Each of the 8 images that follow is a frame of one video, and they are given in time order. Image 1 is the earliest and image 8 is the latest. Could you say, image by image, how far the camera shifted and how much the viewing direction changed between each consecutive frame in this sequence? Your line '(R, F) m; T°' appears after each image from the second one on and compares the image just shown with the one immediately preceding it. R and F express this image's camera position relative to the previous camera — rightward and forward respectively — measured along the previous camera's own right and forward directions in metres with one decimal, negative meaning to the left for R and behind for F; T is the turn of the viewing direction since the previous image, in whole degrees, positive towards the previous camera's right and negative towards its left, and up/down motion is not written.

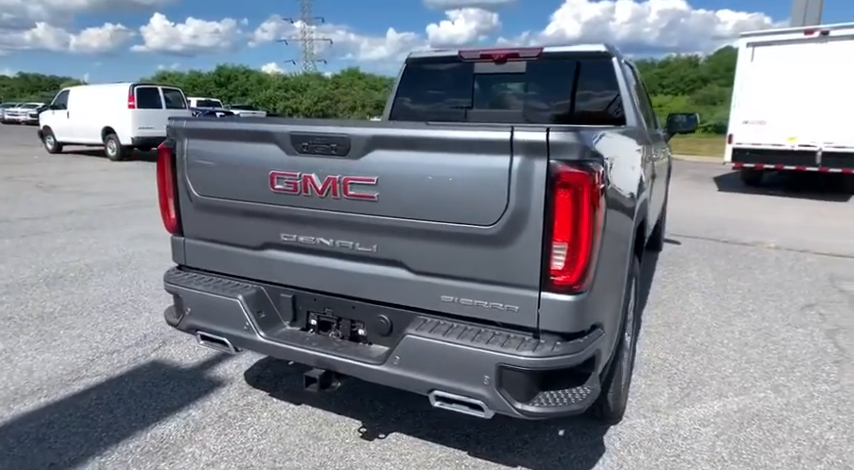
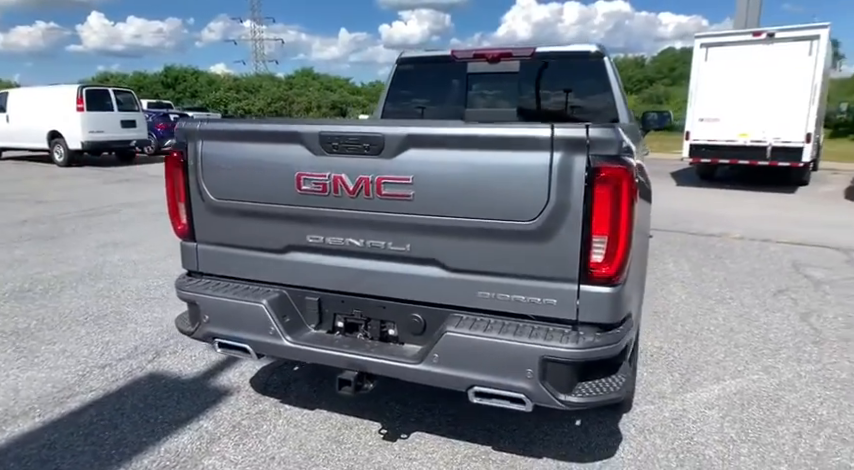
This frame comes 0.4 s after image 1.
(-0.3, 0.0) m; +4°
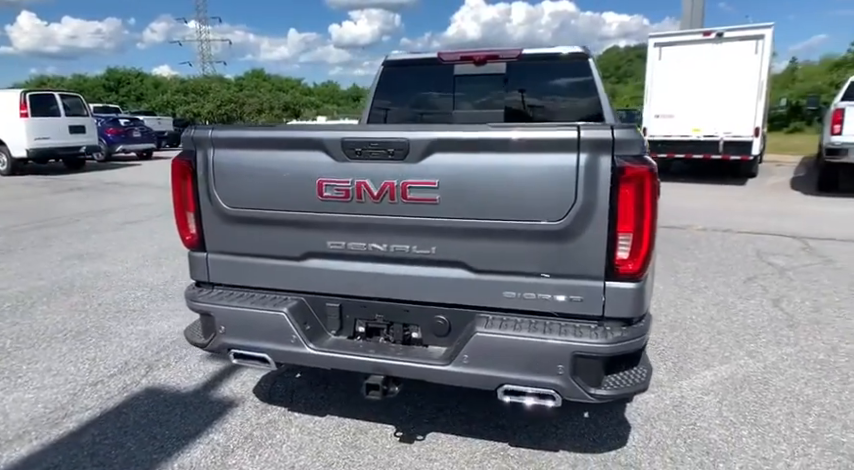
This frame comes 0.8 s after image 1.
(-0.2, 0.0) m; +4°
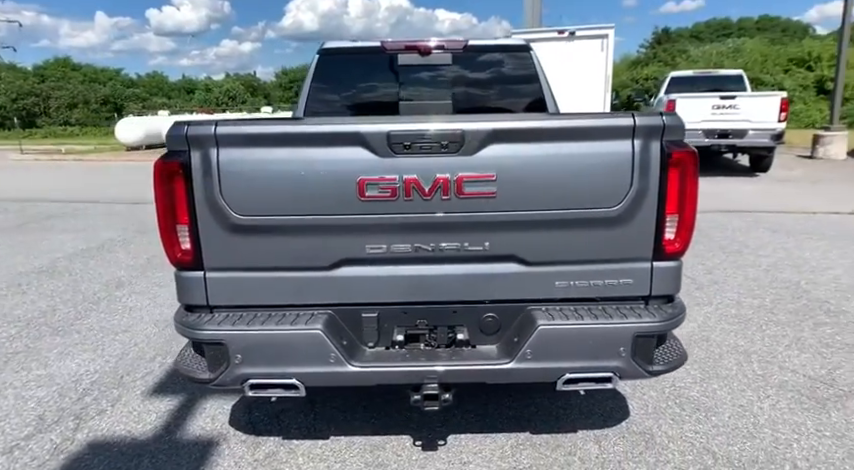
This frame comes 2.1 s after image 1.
(-0.7, +0.2) m; +15°
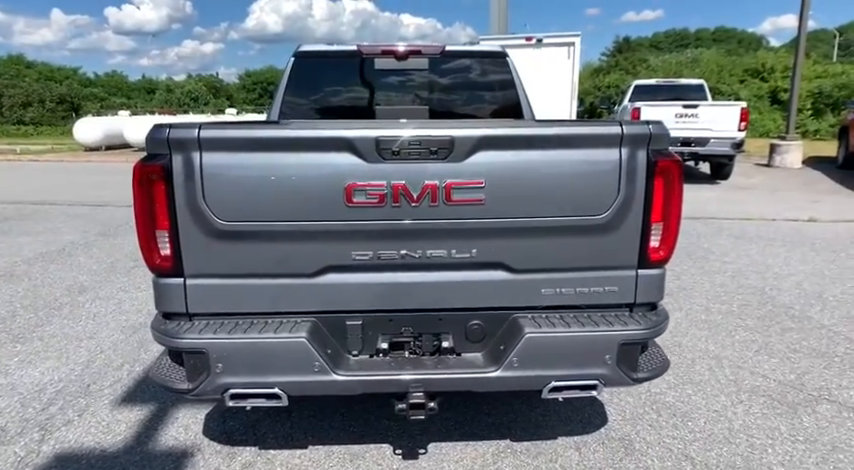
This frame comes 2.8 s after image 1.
(-0.1, 0.0) m; +3°
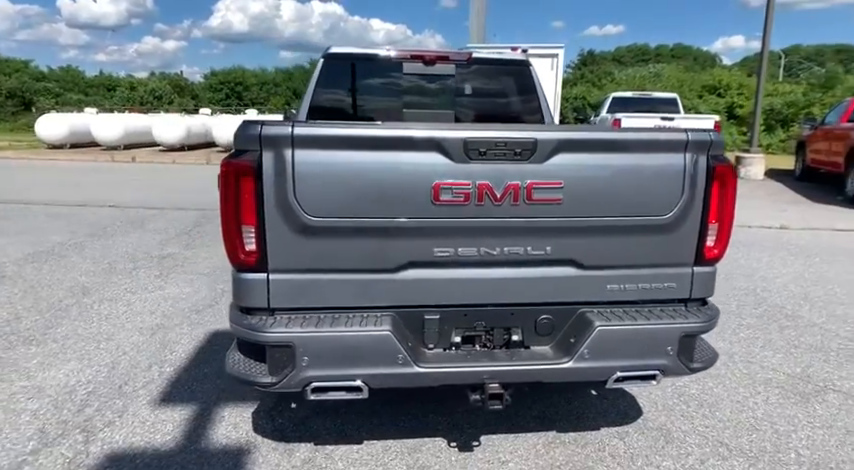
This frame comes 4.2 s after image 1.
(-0.4, -0.1) m; +4°
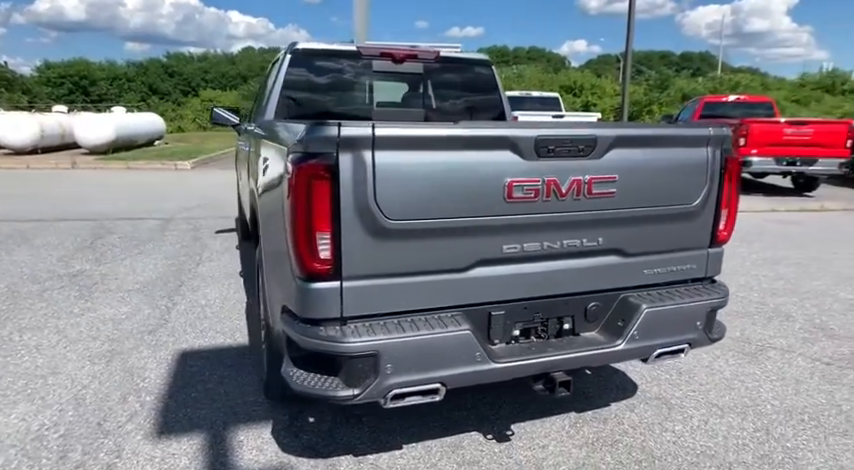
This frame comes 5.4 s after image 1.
(-0.7, +0.1) m; +13°
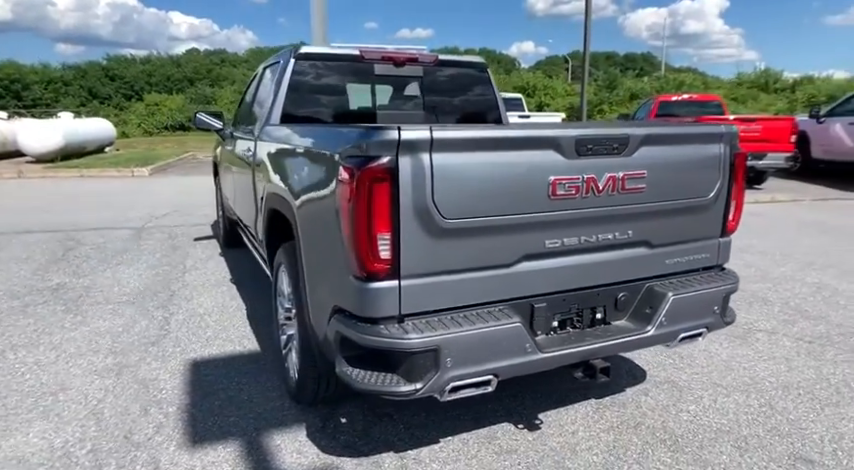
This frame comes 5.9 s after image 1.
(-0.3, -0.1) m; +4°
